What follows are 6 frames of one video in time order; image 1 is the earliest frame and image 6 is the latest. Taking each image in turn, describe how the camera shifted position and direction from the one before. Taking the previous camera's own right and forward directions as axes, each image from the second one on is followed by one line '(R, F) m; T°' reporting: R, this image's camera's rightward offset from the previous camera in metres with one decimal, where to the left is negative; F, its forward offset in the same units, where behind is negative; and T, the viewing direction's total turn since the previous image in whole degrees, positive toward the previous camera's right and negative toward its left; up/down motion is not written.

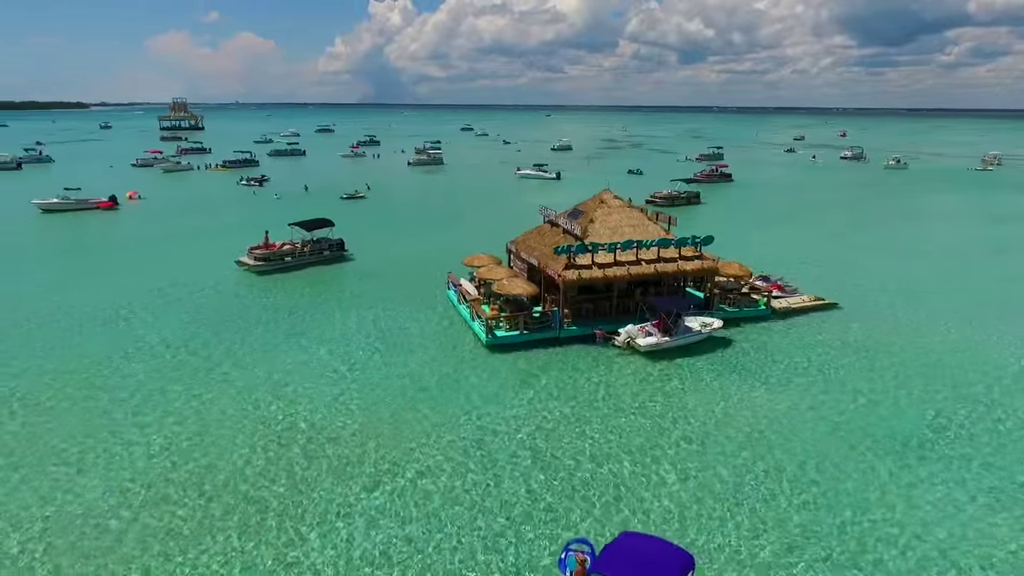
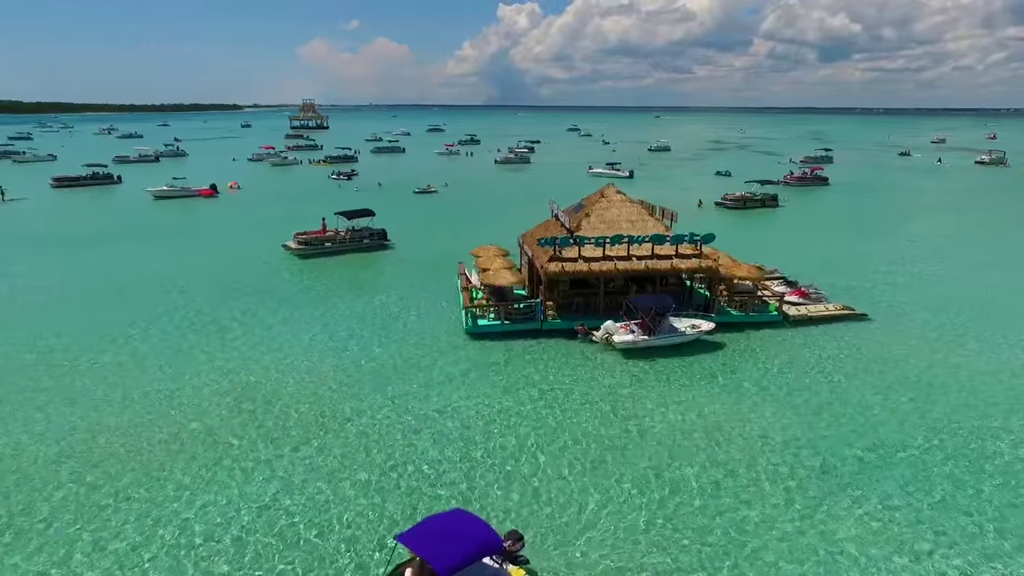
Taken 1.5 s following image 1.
(+4.3, +0.2) m; -10°
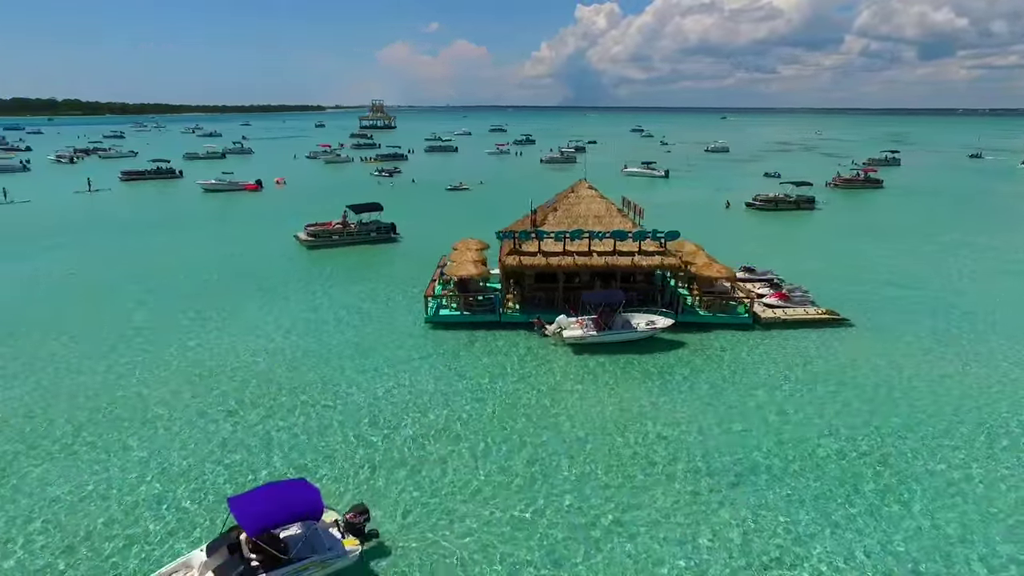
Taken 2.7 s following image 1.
(+3.7, 0.0) m; -6°
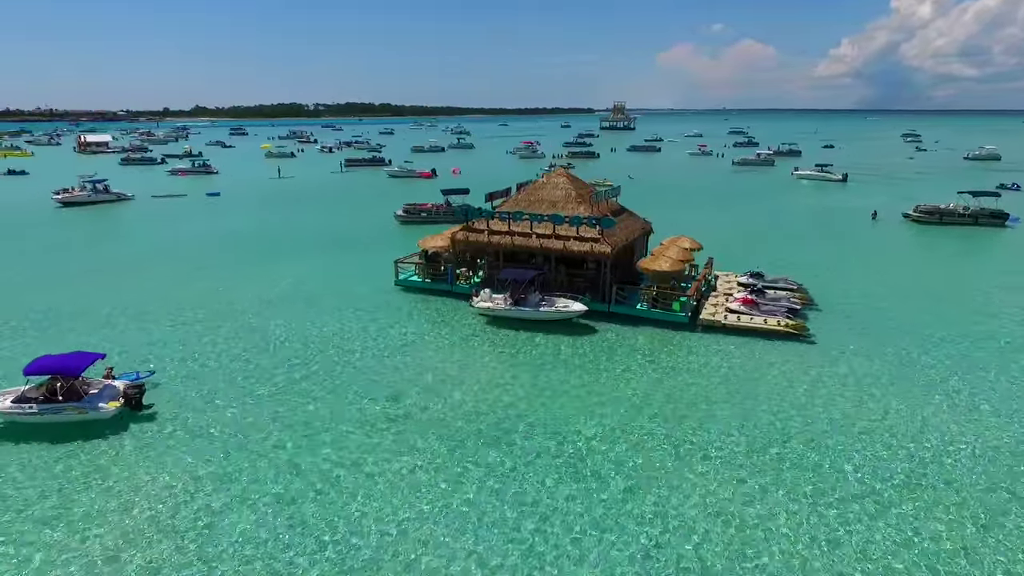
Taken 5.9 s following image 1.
(+10.6, +0.8) m; -23°
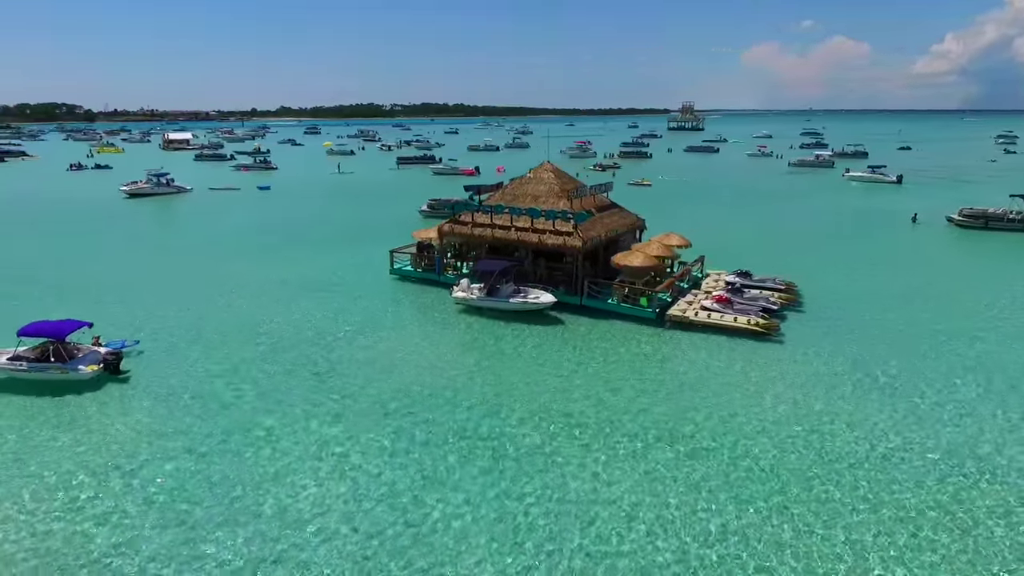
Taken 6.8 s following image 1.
(+3.2, -0.4) m; -6°
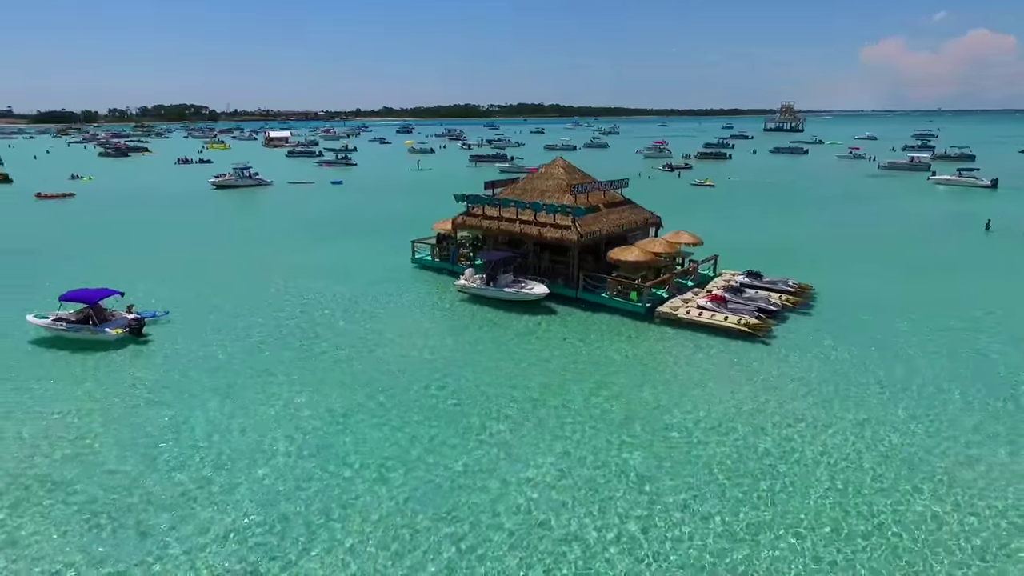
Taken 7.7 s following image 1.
(+3.2, -0.4) m; -8°
